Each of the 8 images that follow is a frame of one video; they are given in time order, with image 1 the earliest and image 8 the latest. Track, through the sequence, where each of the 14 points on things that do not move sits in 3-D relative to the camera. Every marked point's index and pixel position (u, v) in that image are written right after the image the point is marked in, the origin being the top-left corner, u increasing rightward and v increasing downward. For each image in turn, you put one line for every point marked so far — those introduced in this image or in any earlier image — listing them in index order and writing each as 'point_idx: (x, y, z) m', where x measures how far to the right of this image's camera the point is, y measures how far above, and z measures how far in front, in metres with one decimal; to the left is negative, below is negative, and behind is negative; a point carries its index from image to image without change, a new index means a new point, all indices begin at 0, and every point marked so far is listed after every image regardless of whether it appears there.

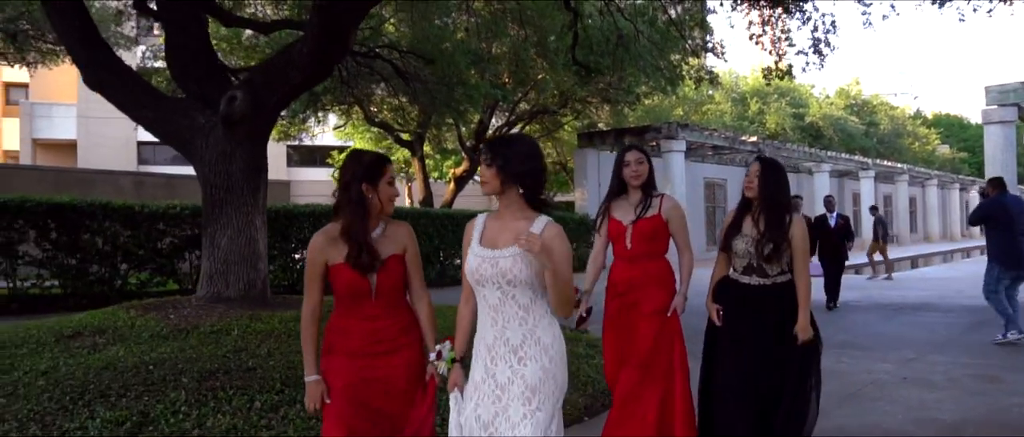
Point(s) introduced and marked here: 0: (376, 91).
0: (-2.8, +2.7, +17.4) m
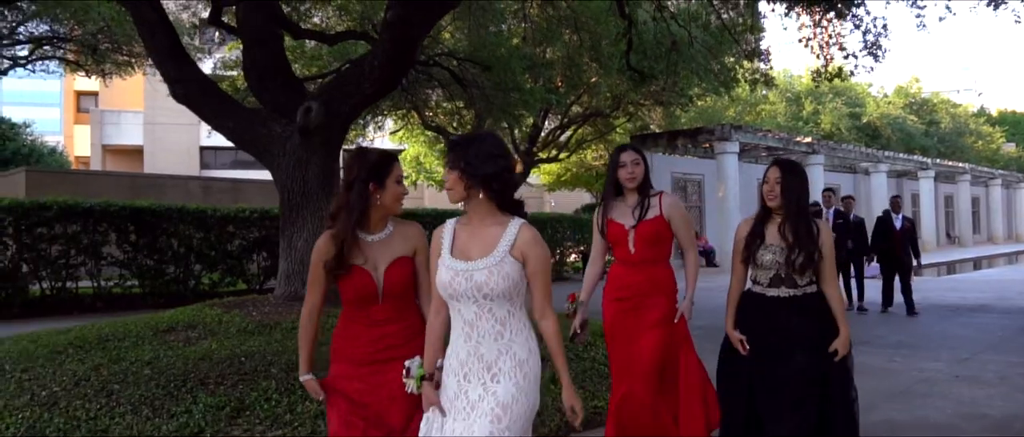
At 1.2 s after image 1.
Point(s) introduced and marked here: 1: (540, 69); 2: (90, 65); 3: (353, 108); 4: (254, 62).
0: (-1.7, +2.6, +17.9) m
1: (+0.6, +3.2, +17.7) m
2: (-10.0, +3.7, +19.7) m
3: (-1.6, +1.1, +8.6) m
4: (-2.8, +1.7, +9.0) m
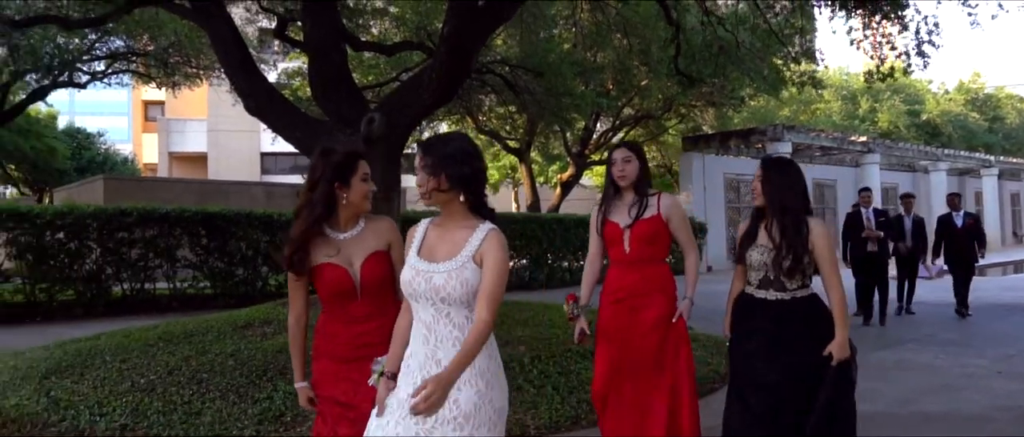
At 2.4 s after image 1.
0: (-0.5, +2.6, +18.4) m
1: (+1.7, +3.1, +18.1) m
2: (-8.8, +3.5, +20.7) m
3: (-1.1, +1.1, +9.1) m
4: (-2.2, +1.6, +9.6) m
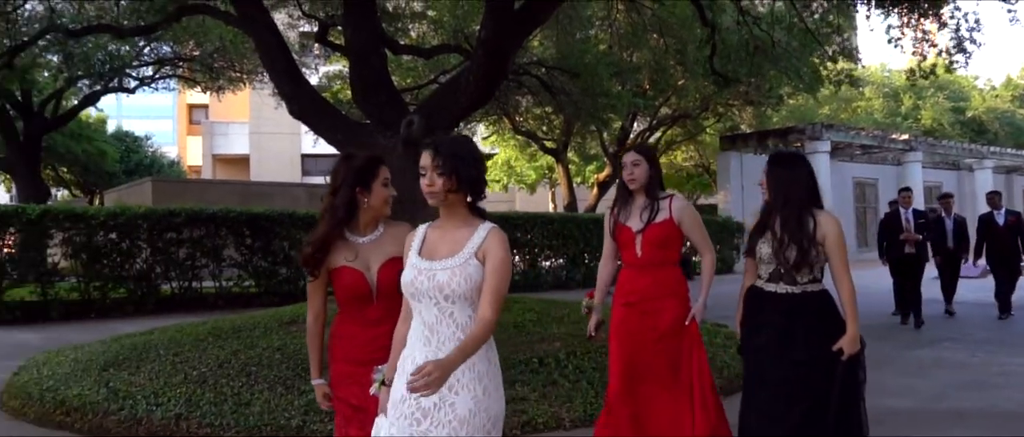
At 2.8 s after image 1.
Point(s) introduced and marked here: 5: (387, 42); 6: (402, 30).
0: (+0.3, +2.6, +18.6) m
1: (+2.5, +3.1, +18.2) m
2: (-7.8, +3.5, +21.3) m
3: (-0.7, +1.1, +9.3) m
4: (-1.8, +1.6, +9.9) m
5: (-1.8, +2.6, +12.1) m
6: (-2.0, +3.5, +15.3) m
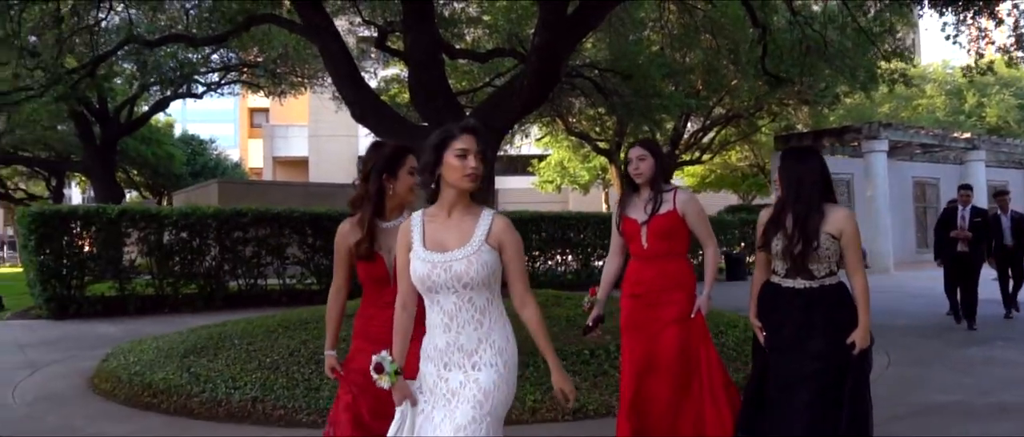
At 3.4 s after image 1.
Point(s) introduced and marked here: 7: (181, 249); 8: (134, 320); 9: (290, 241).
0: (+1.5, +2.6, +18.8) m
1: (+3.7, +3.1, +18.3) m
2: (-6.5, +3.5, +22.0) m
3: (-0.1, +1.1, +9.6) m
4: (-1.2, +1.7, +10.3) m
5: (-1.0, +2.6, +12.5) m
6: (-1.0, +3.5, +15.7) m
7: (-5.7, -0.5, +14.4) m
8: (-5.8, -1.5, +12.7) m
9: (-4.0, -0.4, +15.3) m
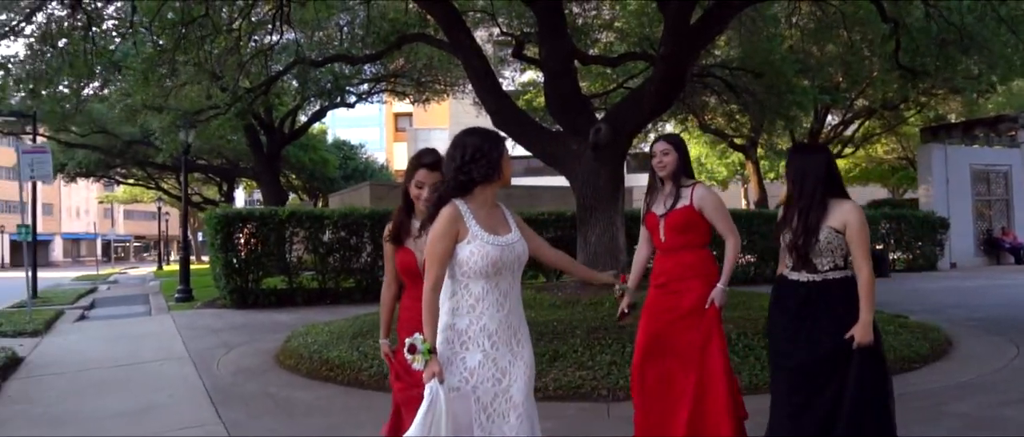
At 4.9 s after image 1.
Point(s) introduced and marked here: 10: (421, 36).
0: (+4.5, +2.7, +19.1) m
1: (+6.6, +3.2, +18.2) m
2: (-2.8, +3.5, +23.6) m
3: (+1.5, +1.1, +10.3) m
4: (+0.5, +1.7, +11.1) m
5: (+1.0, +2.6, +13.3) m
6: (+1.5, +3.5, +16.4) m
7: (-3.3, -0.5, +15.9) m
8: (-3.6, -1.6, +14.3) m
9: (-1.5, -0.4, +16.5) m
10: (-1.3, +2.6, +12.0) m
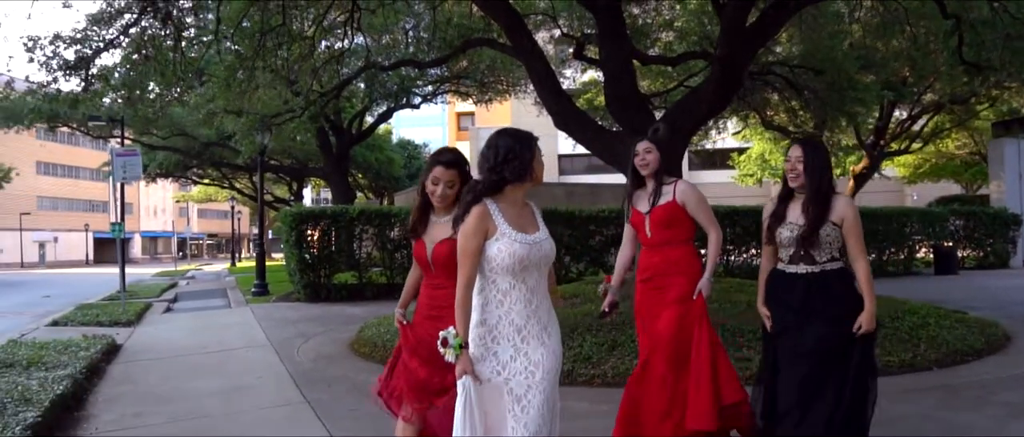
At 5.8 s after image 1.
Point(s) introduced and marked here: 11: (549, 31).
0: (+5.9, +2.7, +19.1) m
1: (+7.9, +3.3, +18.1) m
2: (-1.0, +3.6, +24.1) m
3: (+2.3, +1.2, +10.6) m
4: (+1.4, +1.7, +11.4) m
5: (+2.0, +2.7, +13.6) m
6: (+2.7, +3.6, +16.6) m
7: (-2.1, -0.5, +16.5) m
8: (-2.5, -1.5, +14.9) m
9: (-0.2, -0.4, +17.0) m
10: (-0.4, +2.7, +12.5) m
11: (+0.8, +4.0, +17.9) m
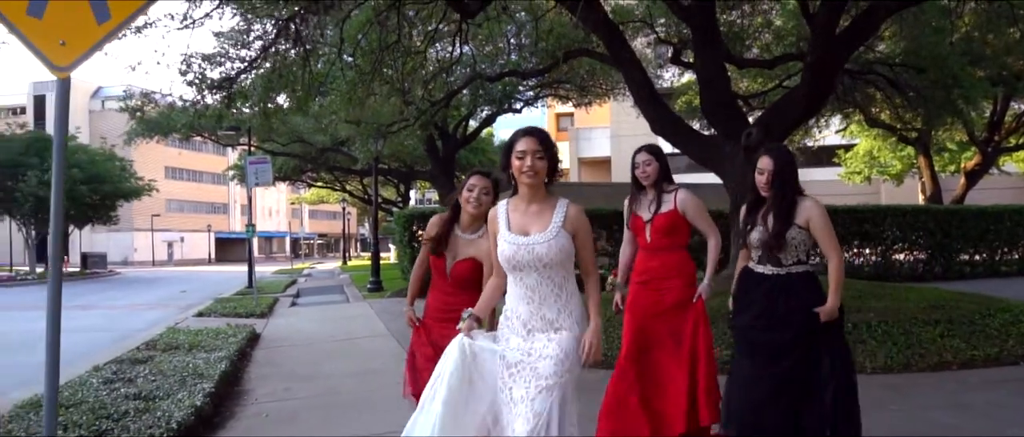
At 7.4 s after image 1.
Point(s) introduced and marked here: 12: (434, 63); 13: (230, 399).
0: (+8.2, +2.7, +19.0) m
1: (+10.1, +3.3, +17.7) m
2: (+1.9, +3.6, +24.8) m
3: (+3.6, +1.2, +10.9) m
4: (+2.8, +1.7, +11.9) m
5: (+3.7, +2.7, +14.0) m
6: (+4.8, +3.6, +16.9) m
7: (0.0, -0.5, +17.4) m
8: (-0.6, -1.5, +15.8) m
9: (+1.9, -0.4, +17.6) m
10: (+1.1, +2.7, +13.2) m
11: (+3.0, +4.0, +18.4) m
12: (-1.4, +2.8, +15.3) m
13: (-2.3, -1.5, +6.9) m
